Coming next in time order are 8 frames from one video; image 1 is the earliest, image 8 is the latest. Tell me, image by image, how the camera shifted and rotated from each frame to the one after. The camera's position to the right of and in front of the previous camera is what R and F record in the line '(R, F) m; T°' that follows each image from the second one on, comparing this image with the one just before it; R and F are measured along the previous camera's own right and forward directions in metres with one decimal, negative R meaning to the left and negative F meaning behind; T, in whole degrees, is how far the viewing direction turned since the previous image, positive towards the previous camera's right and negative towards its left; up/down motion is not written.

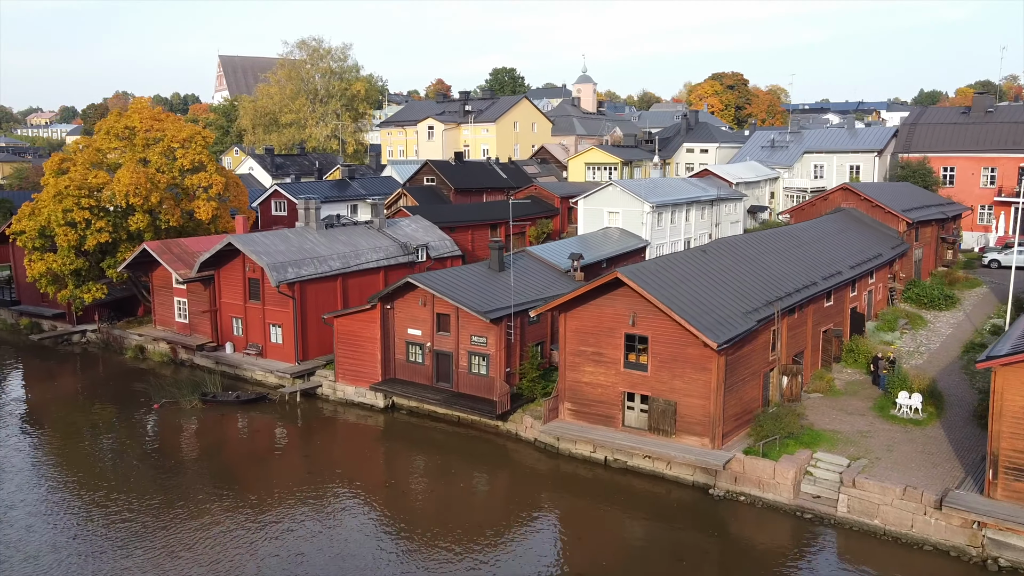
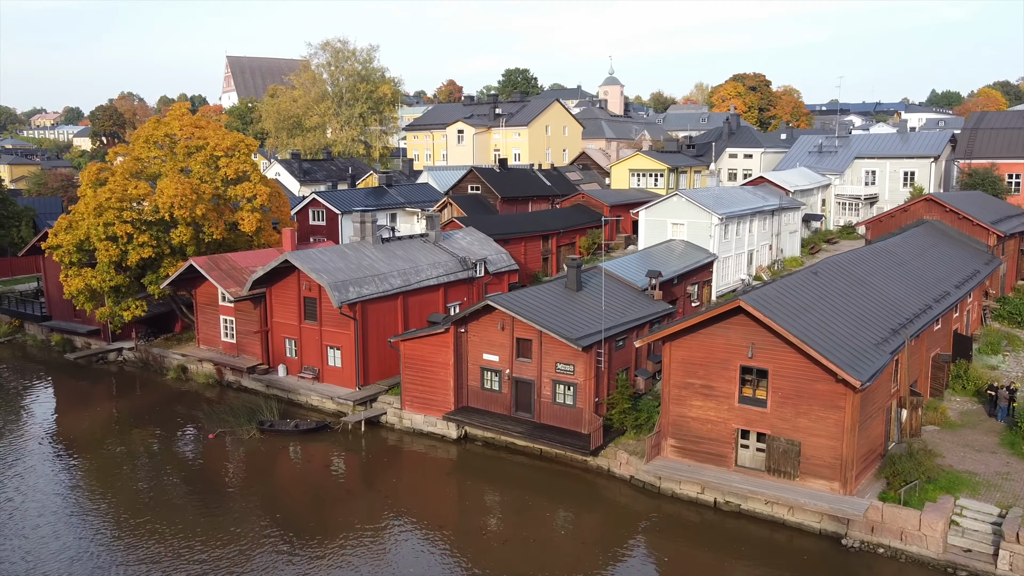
(-1.4, +1.4) m; 0°
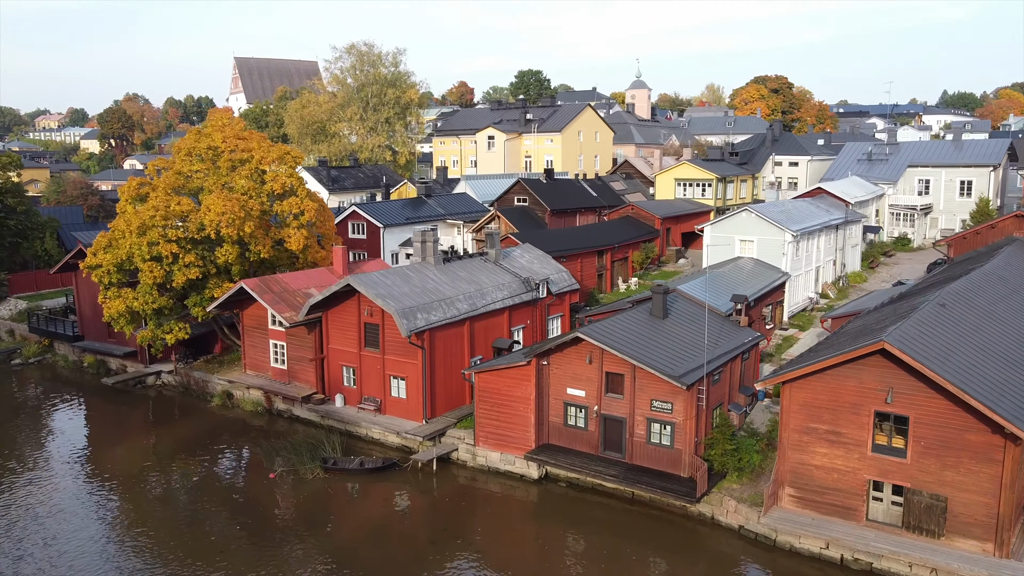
(-1.4, +1.4) m; 0°
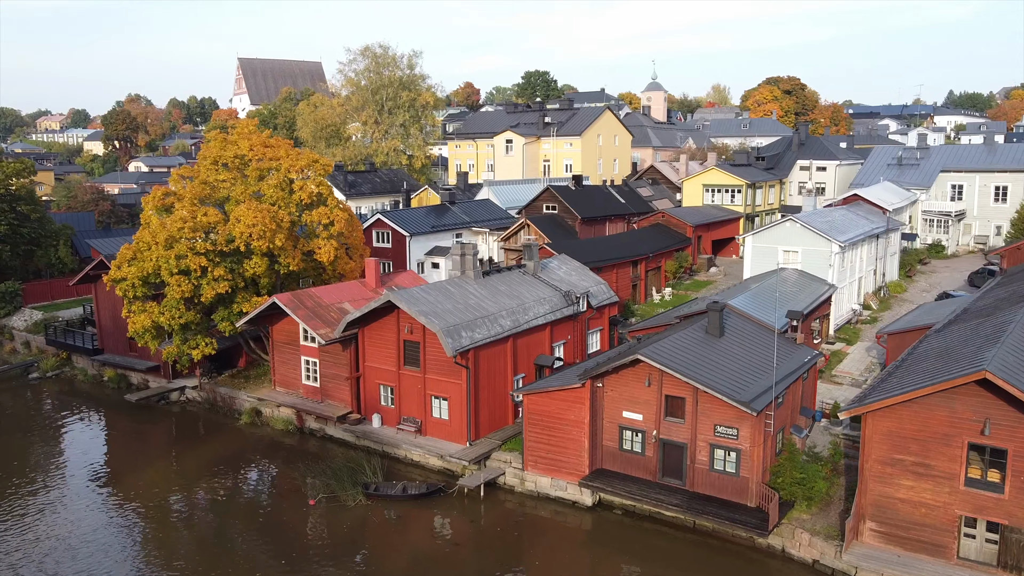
(-0.8, +0.8) m; 0°
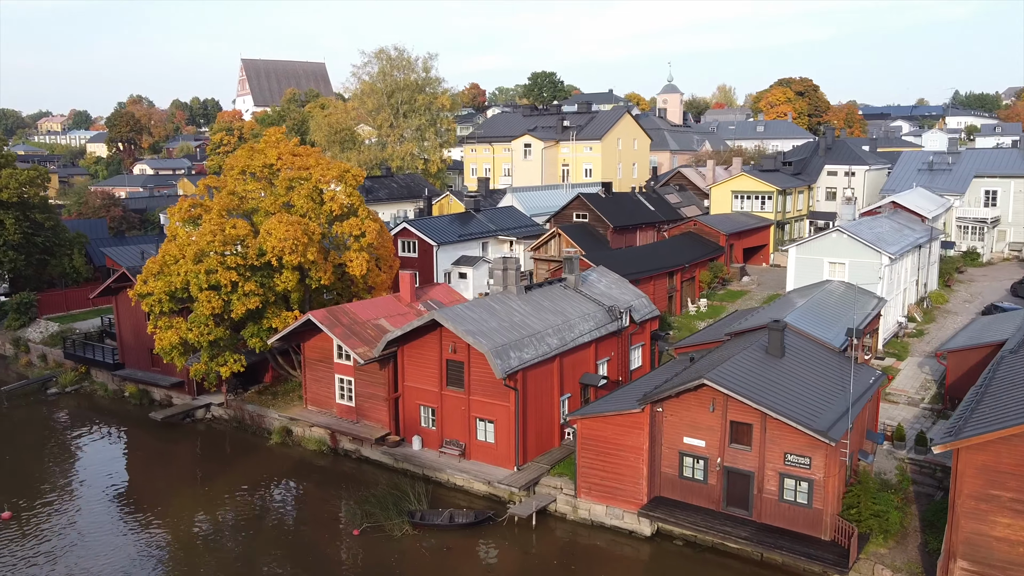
(-0.8, +0.8) m; 0°
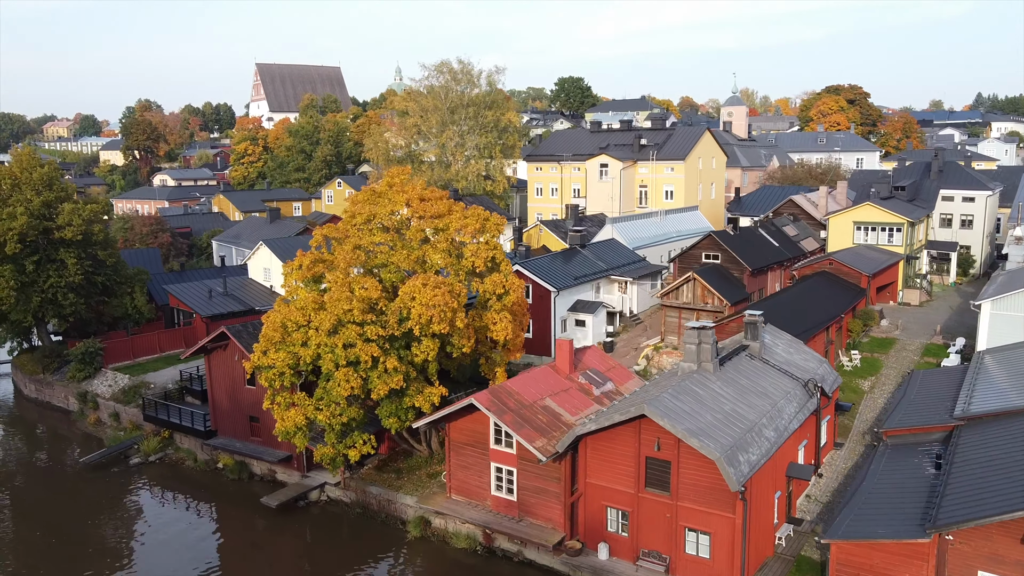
(-3.1, +3.0) m; 0°
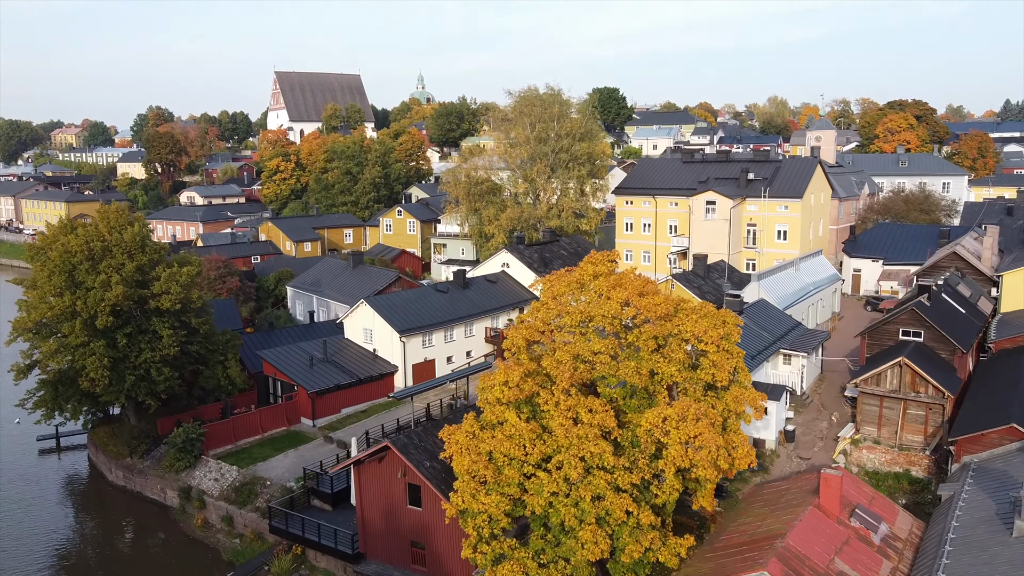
(-3.8, +3.6) m; 0°
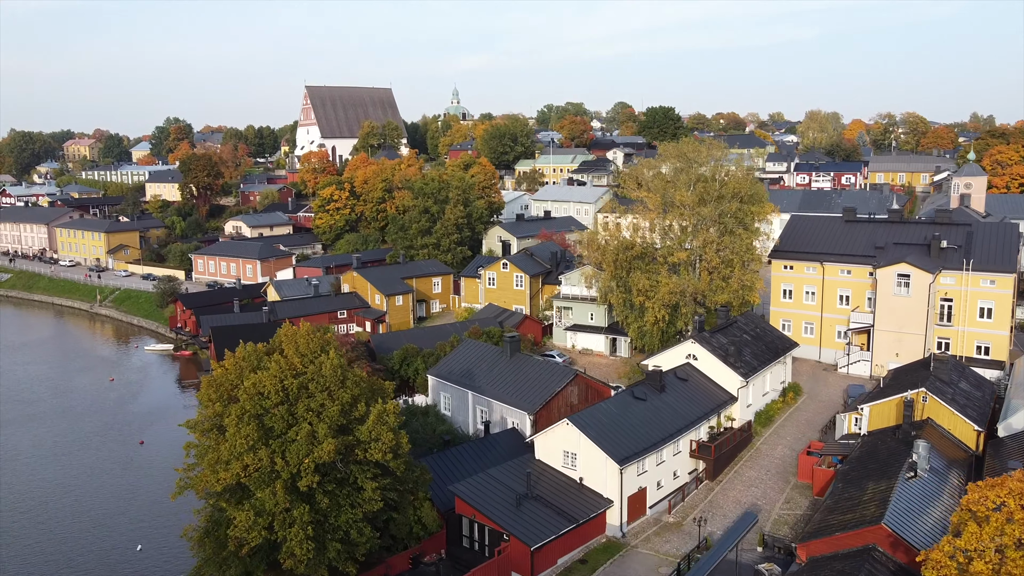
(-5.6, +4.8) m; 0°
